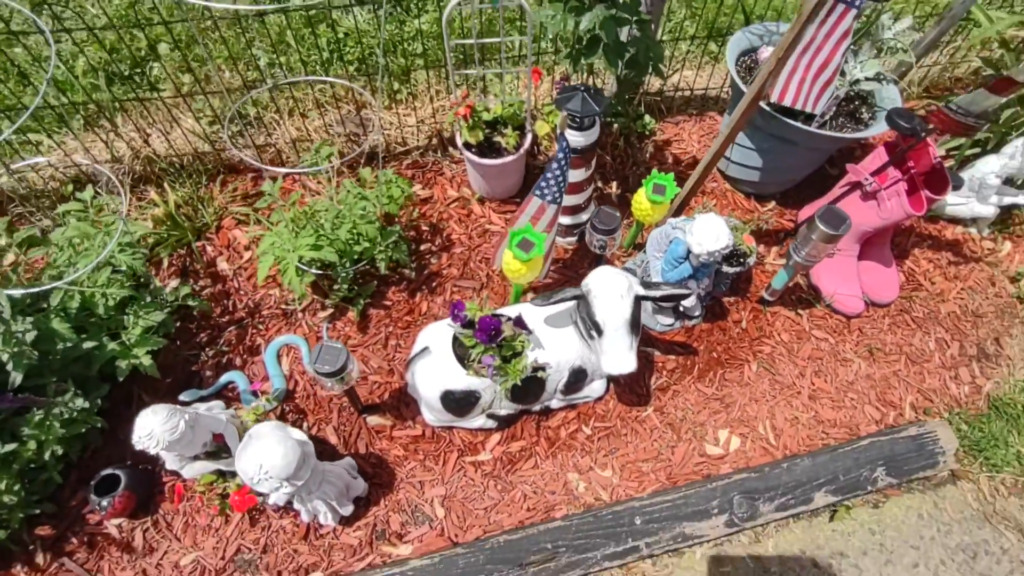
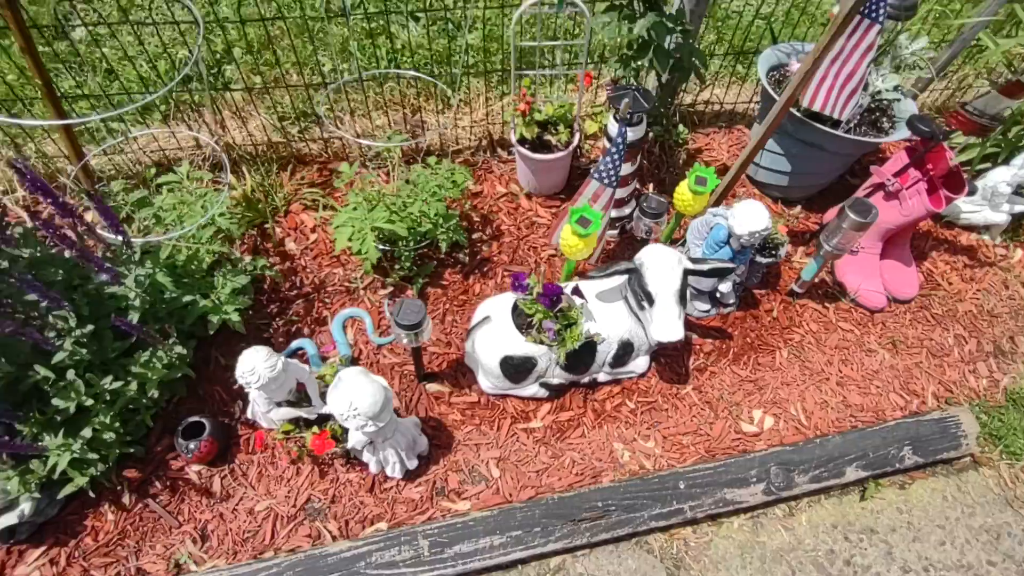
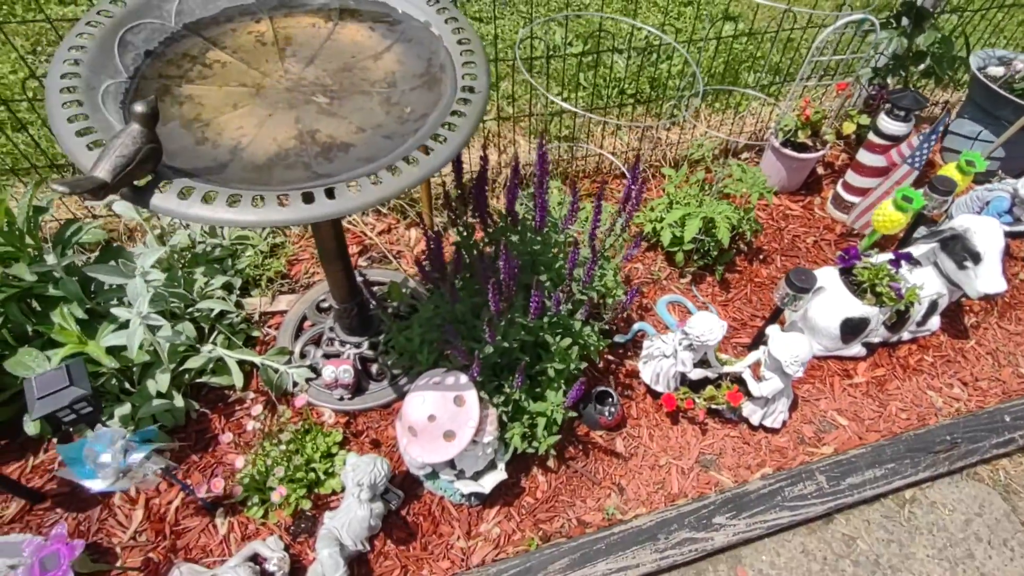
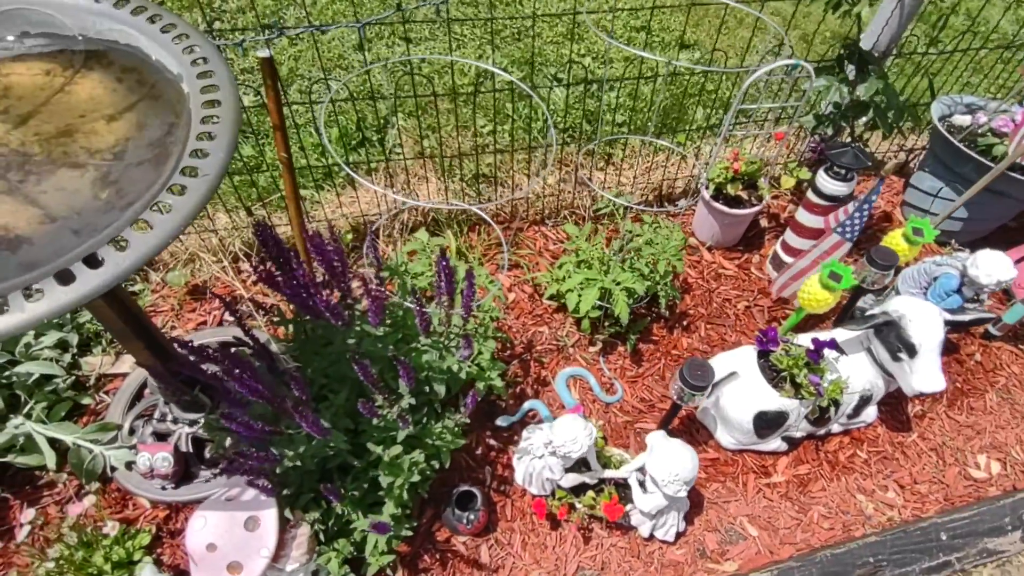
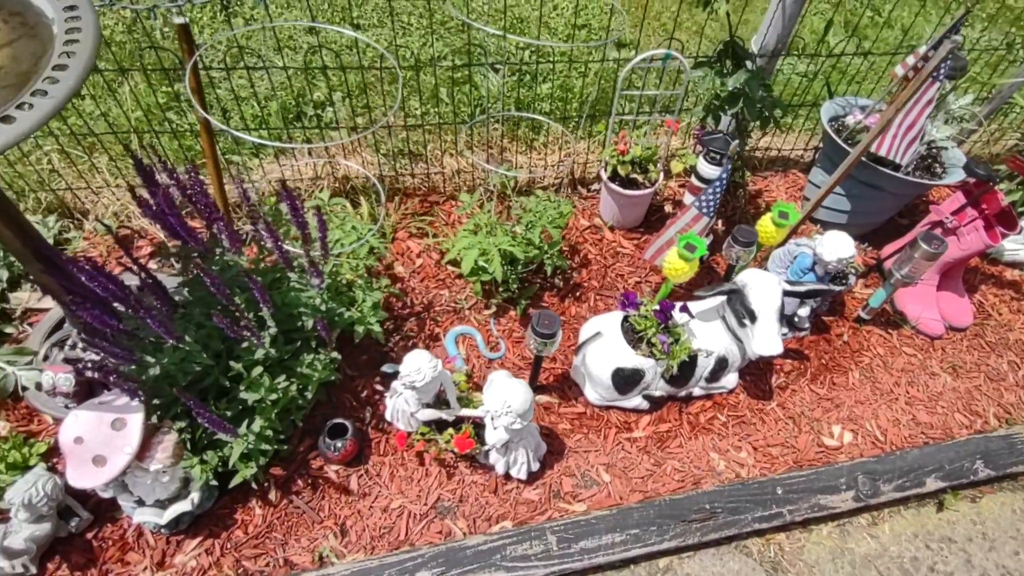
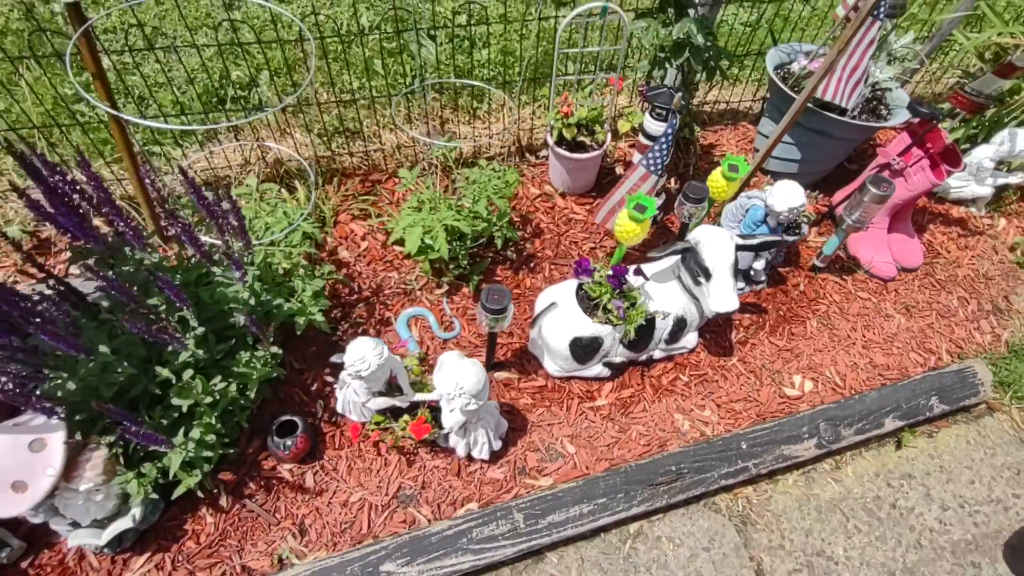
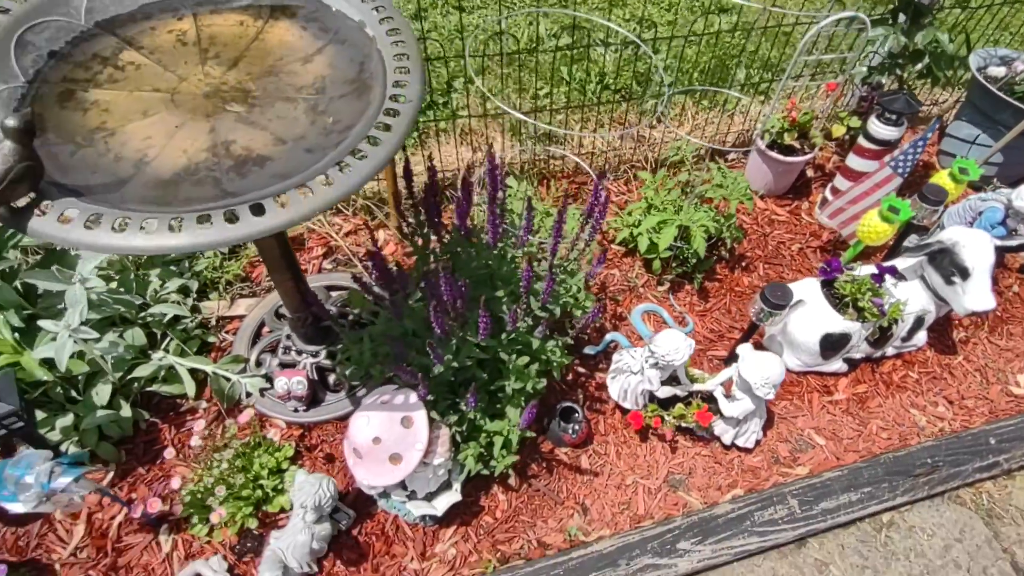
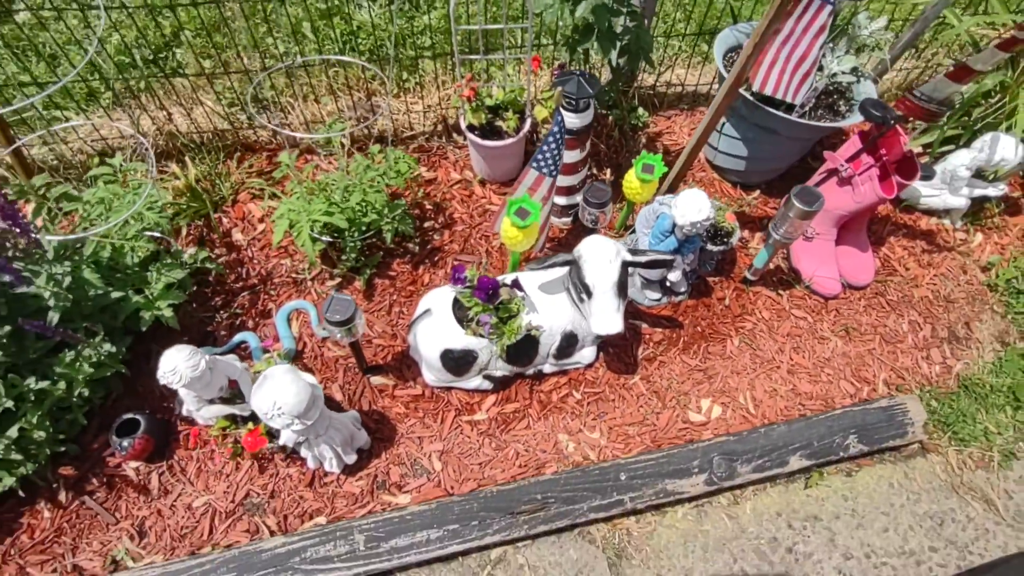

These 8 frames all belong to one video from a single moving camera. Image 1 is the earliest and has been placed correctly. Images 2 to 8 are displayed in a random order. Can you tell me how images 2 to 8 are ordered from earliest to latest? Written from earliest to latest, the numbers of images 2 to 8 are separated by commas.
8, 2, 6, 5, 4, 7, 3
